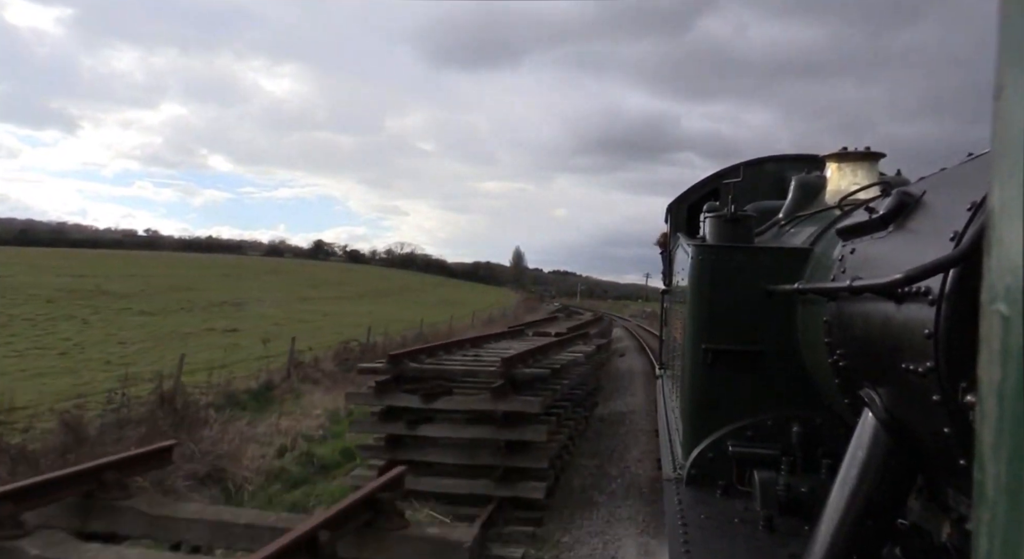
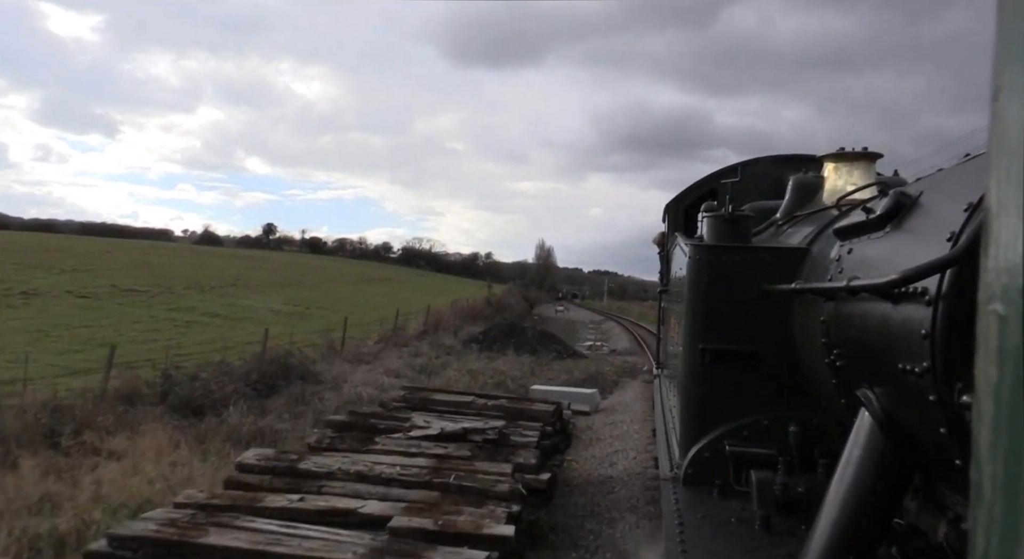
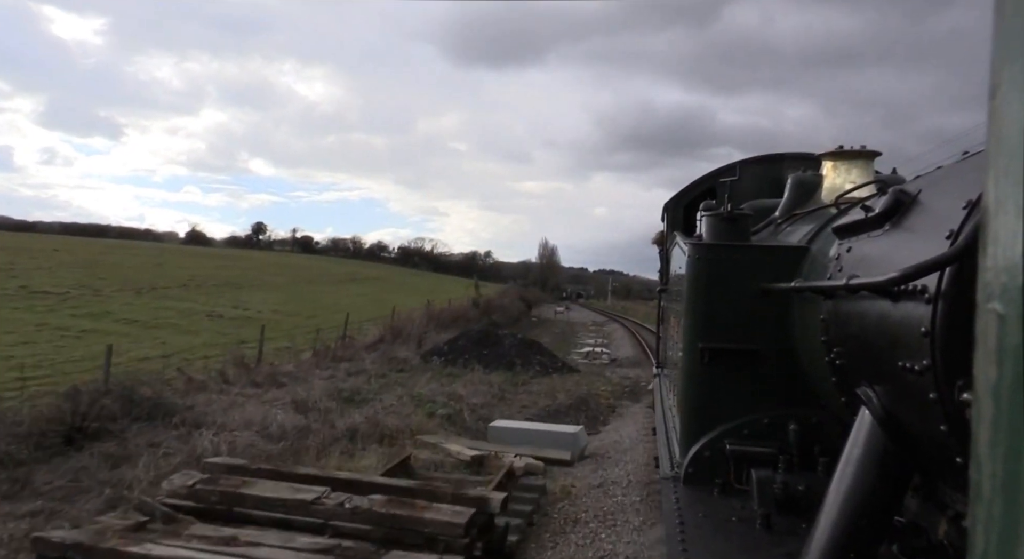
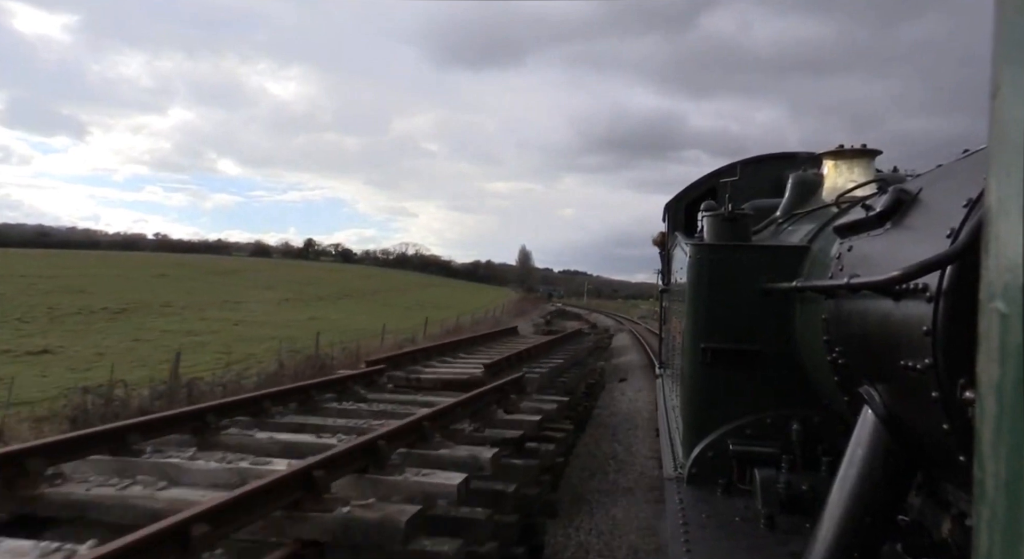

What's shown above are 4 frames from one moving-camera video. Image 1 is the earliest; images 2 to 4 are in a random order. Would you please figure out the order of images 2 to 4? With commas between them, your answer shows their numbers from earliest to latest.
4, 2, 3
